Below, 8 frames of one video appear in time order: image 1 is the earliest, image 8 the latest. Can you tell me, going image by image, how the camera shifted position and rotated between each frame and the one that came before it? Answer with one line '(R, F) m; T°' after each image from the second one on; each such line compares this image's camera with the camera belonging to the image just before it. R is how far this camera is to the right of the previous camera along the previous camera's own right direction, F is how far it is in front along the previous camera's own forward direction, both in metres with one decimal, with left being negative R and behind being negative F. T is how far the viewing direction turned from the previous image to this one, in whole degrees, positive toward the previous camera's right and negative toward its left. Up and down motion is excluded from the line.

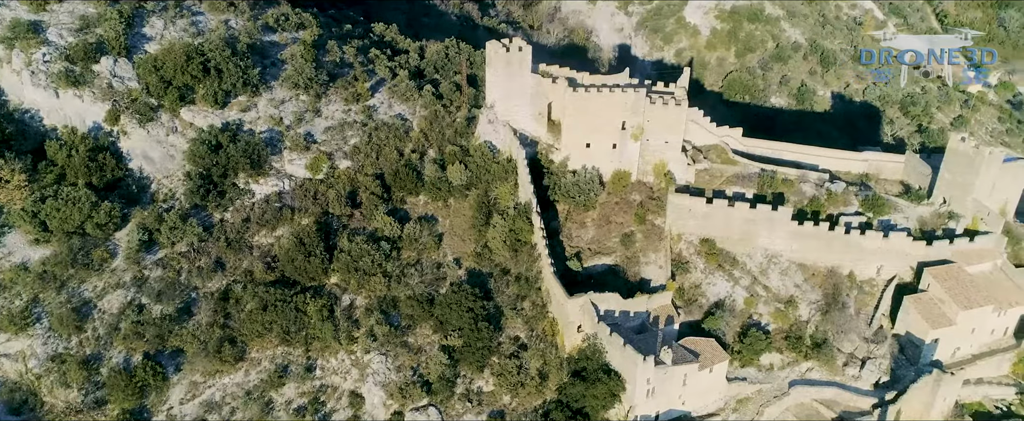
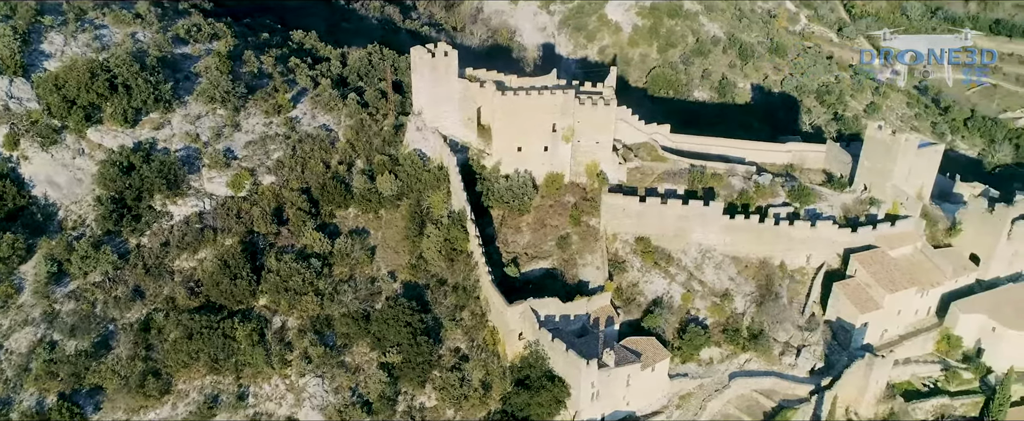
(-0.3, +0.7) m; +5°
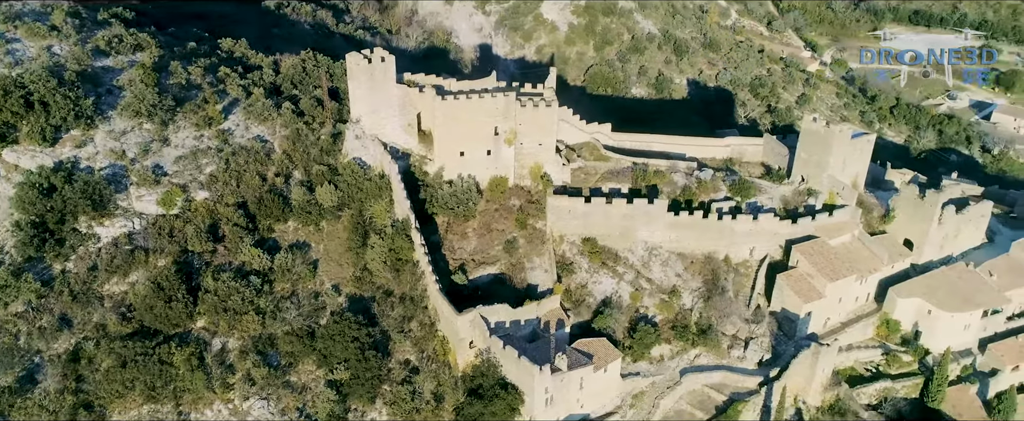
(-0.2, +0.6) m; +4°
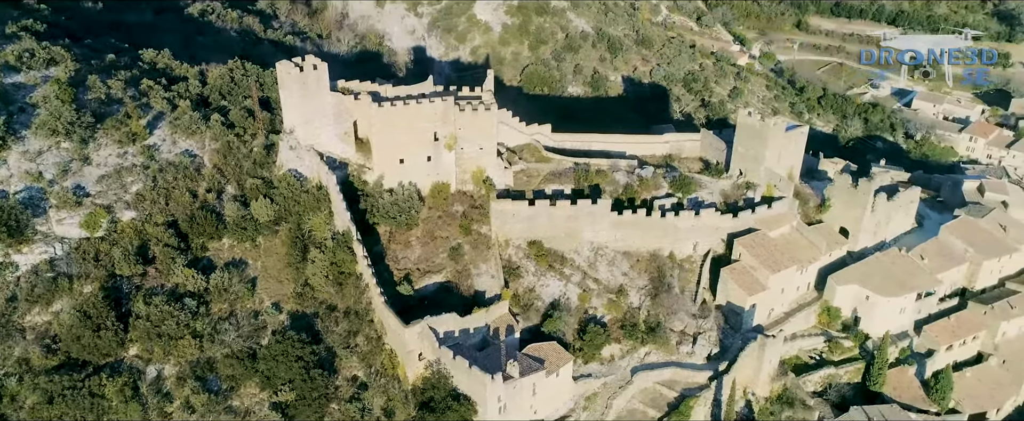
(-0.2, +0.6) m; +4°
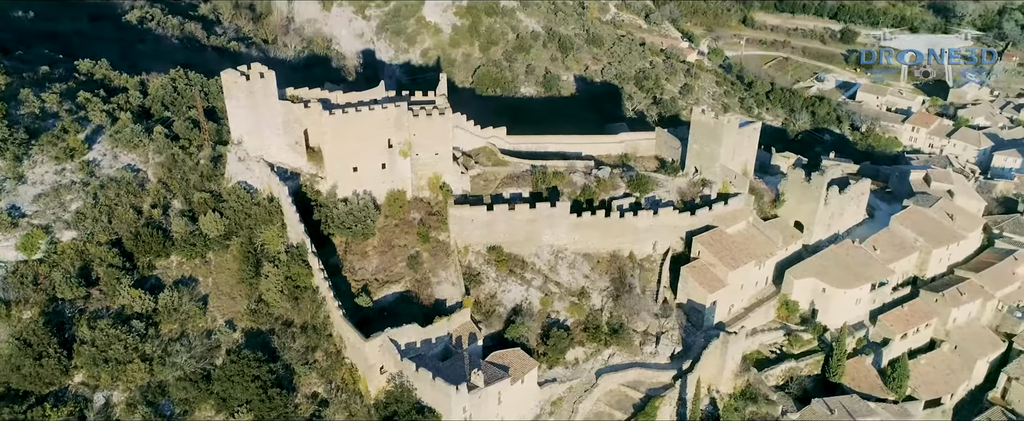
(-0.2, +0.6) m; +3°
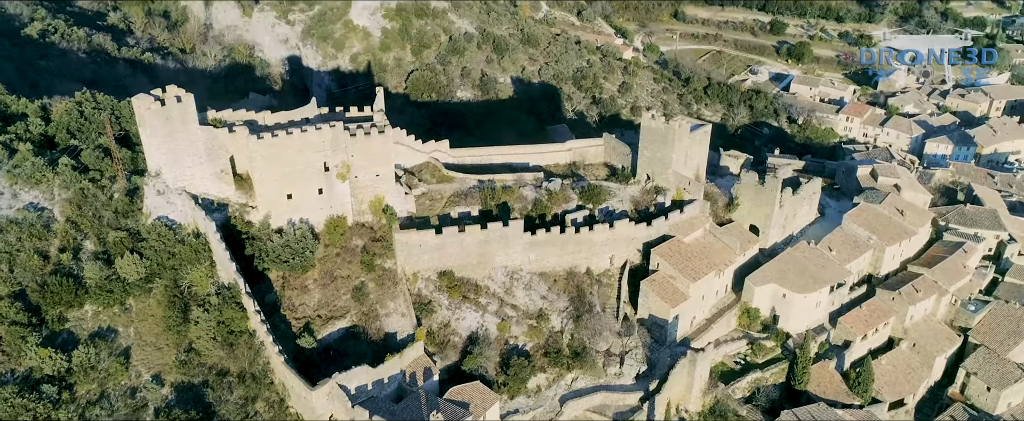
(-0.7, +2.2) m; +5°
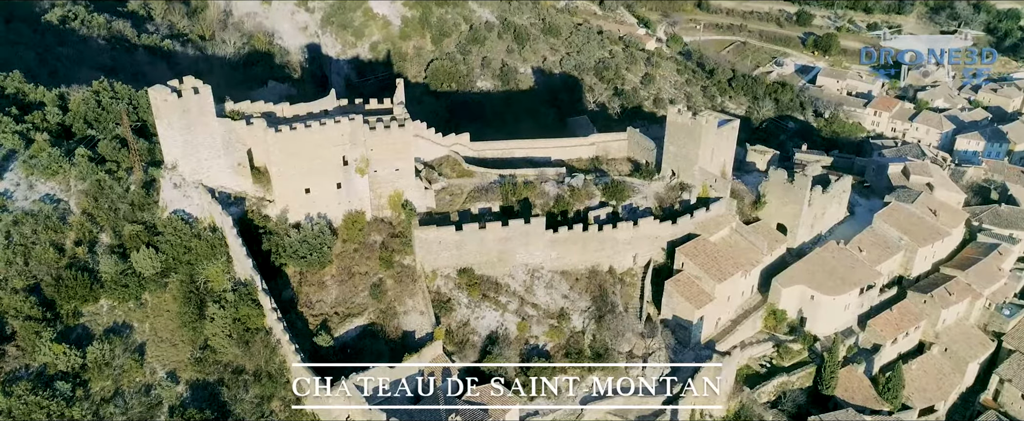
(-0.2, +0.7) m; -1°
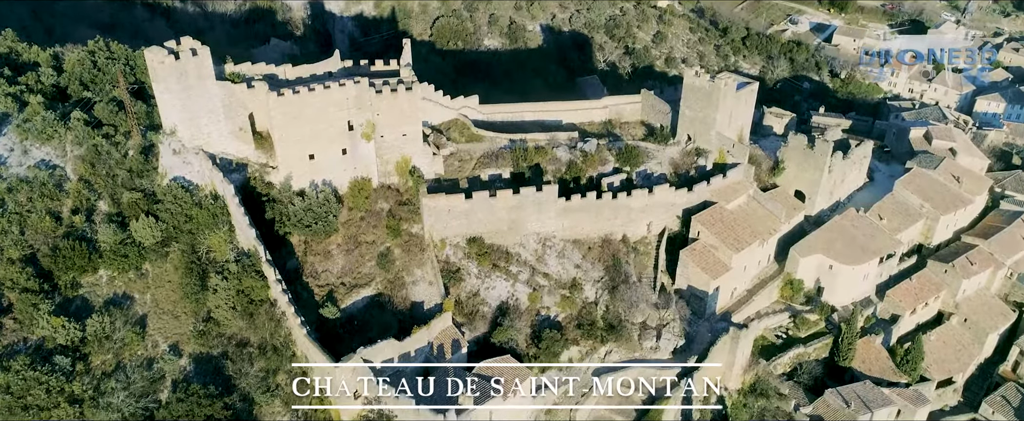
(-0.3, +1.0) m; 0°
